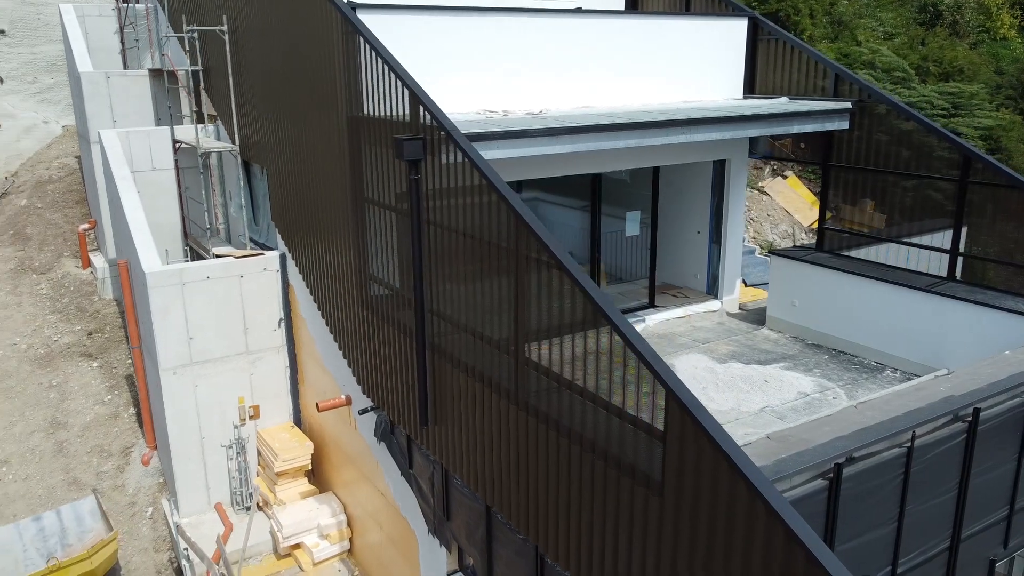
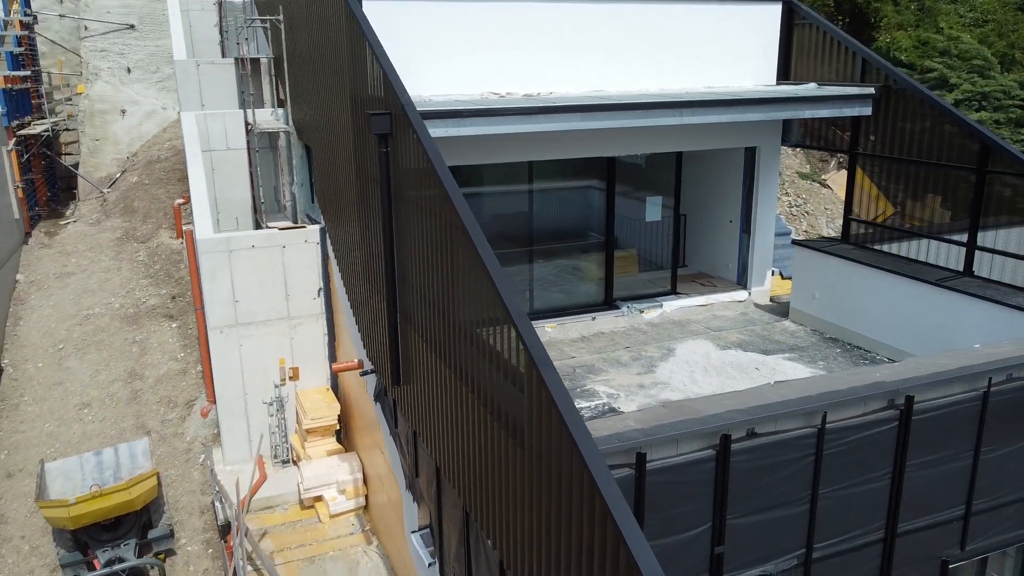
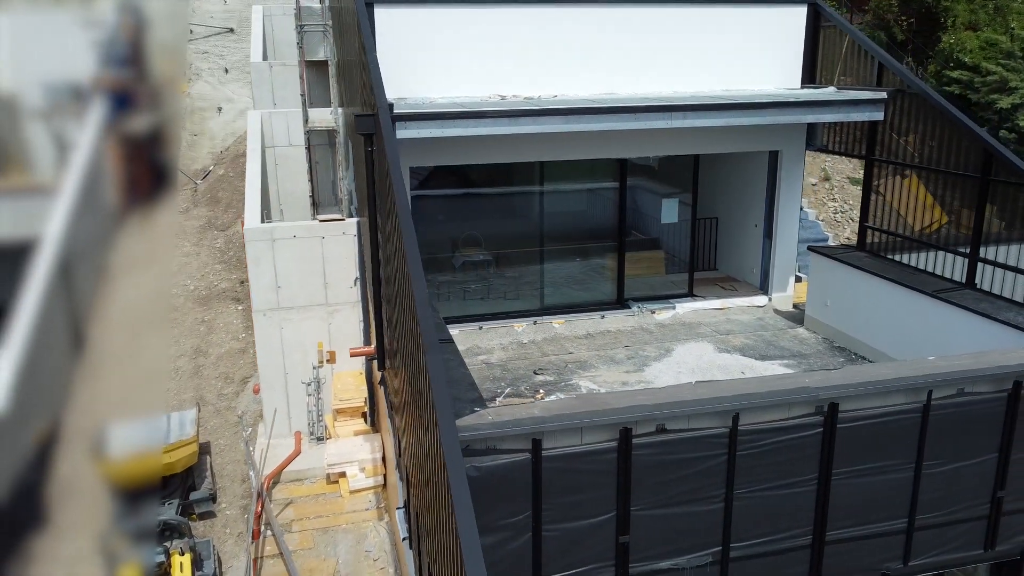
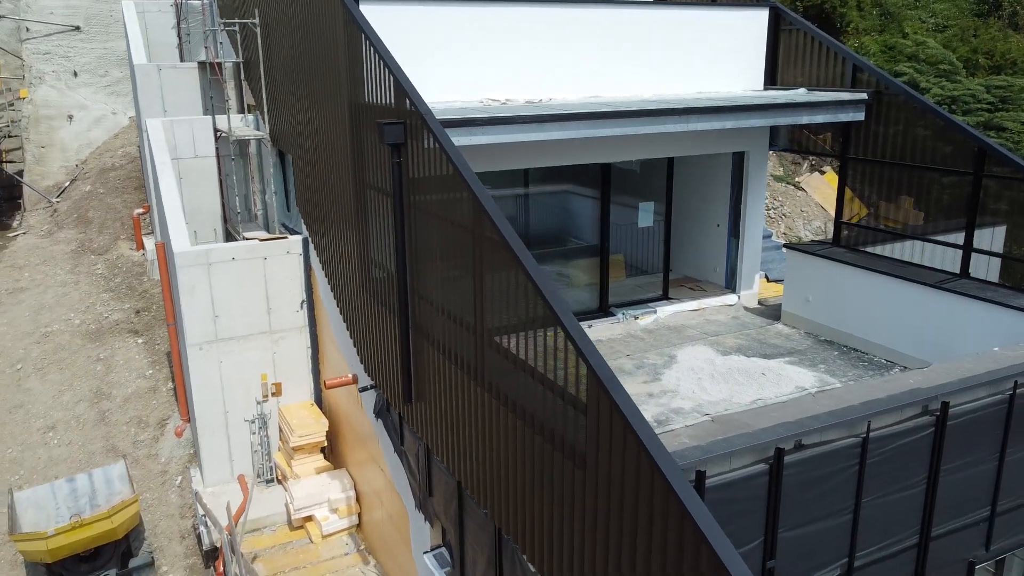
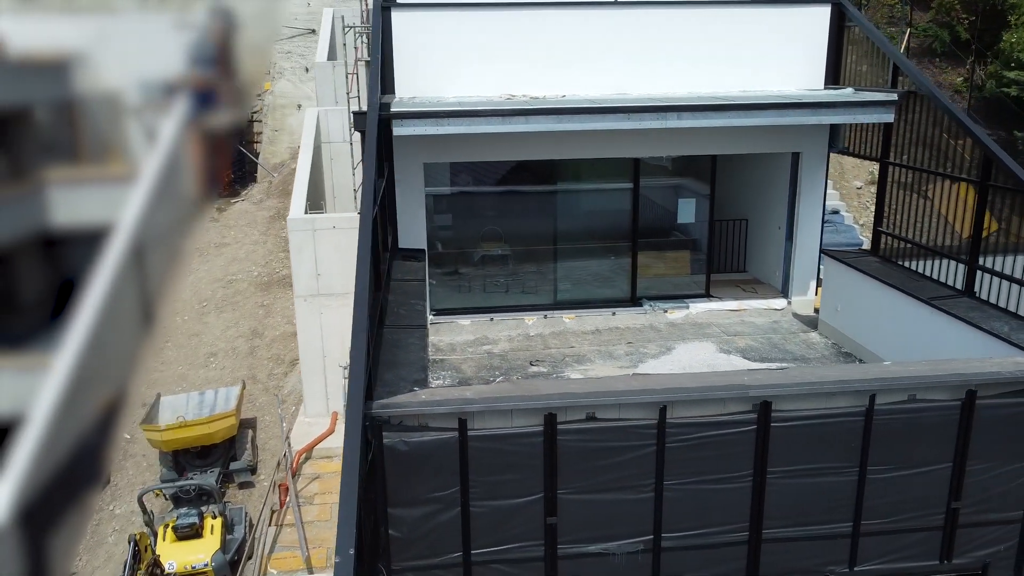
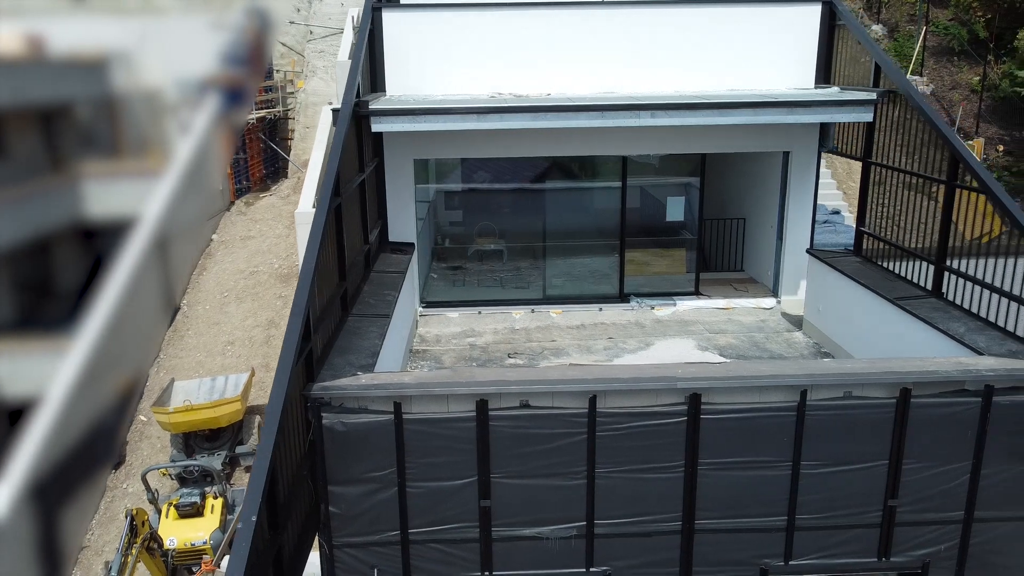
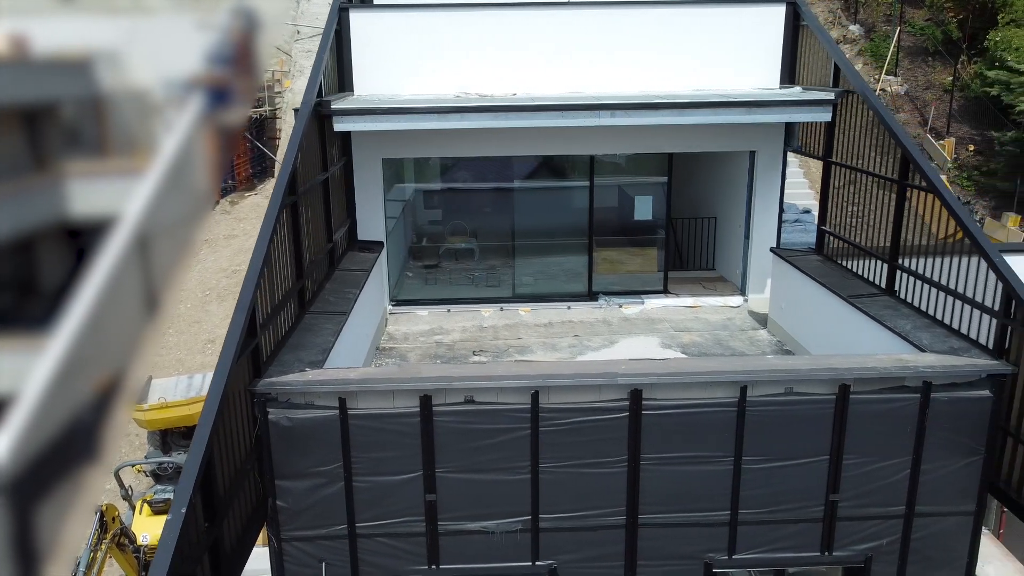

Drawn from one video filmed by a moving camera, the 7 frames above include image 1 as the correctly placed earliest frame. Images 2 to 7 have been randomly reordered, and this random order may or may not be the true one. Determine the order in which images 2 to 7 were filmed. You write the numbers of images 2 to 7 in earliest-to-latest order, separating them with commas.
4, 2, 3, 5, 6, 7
